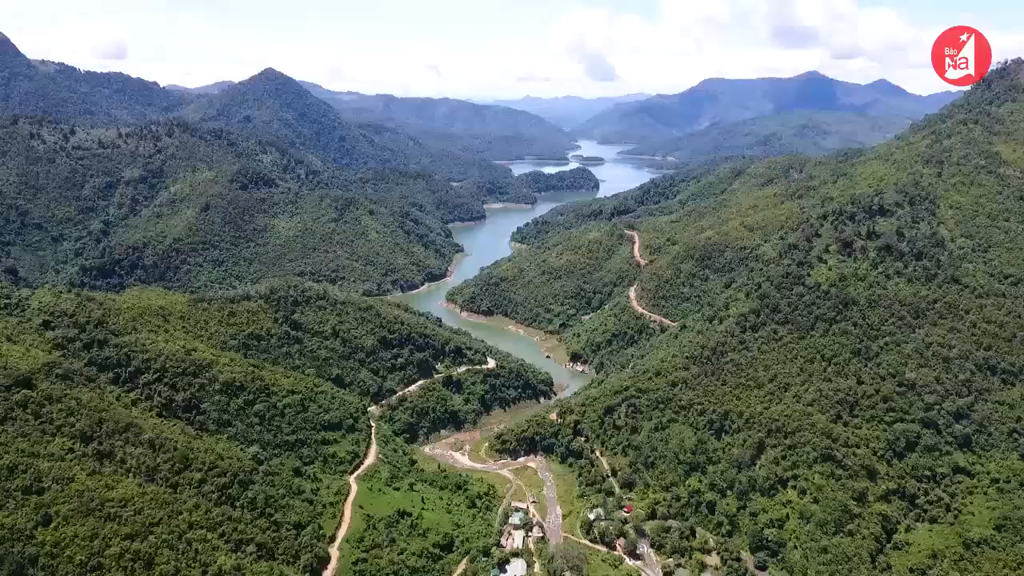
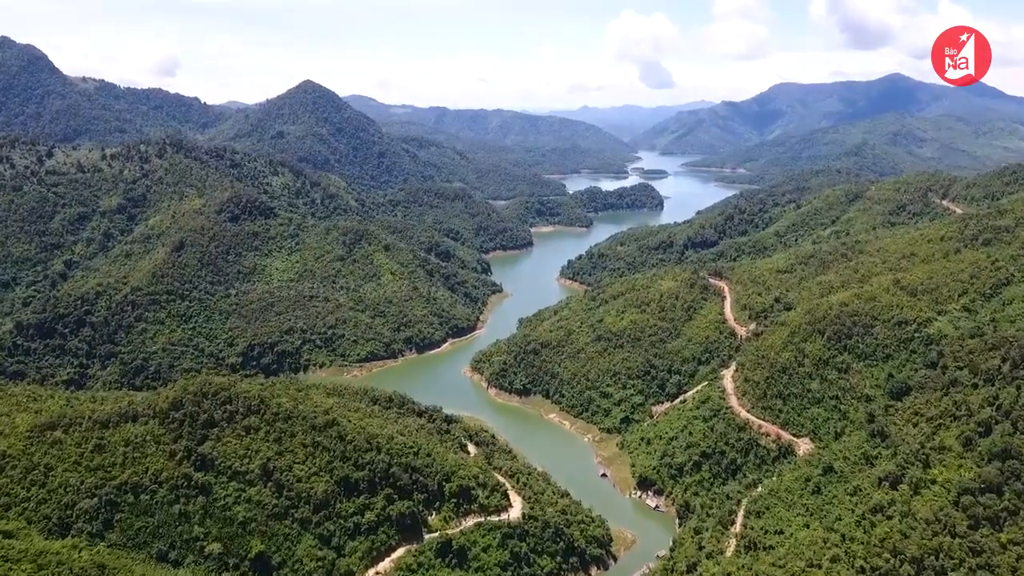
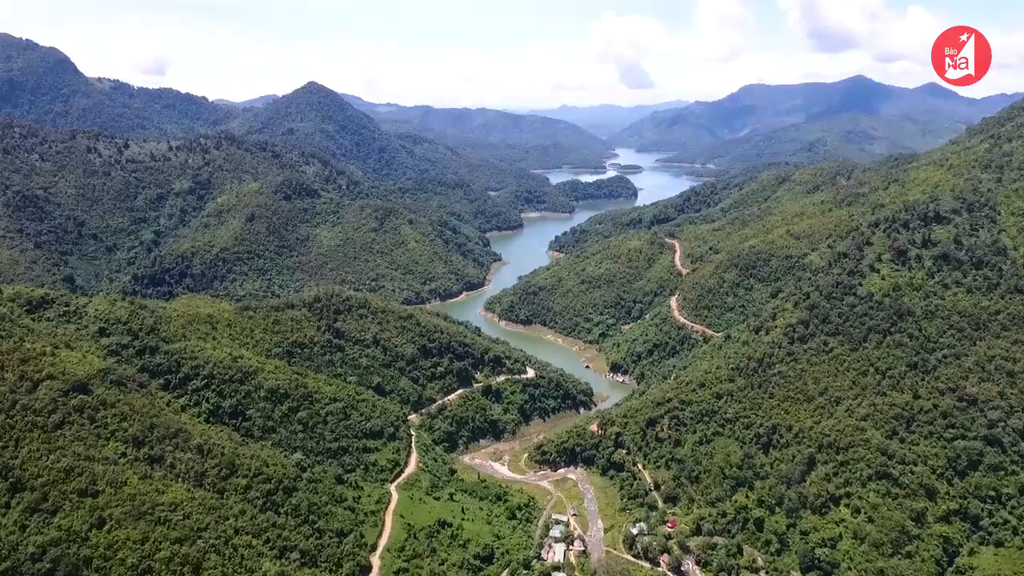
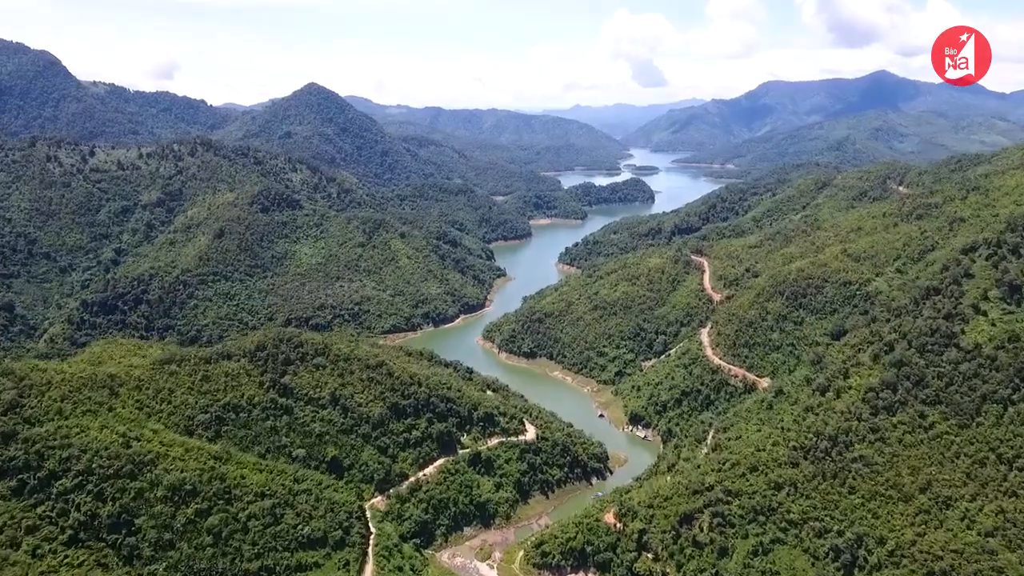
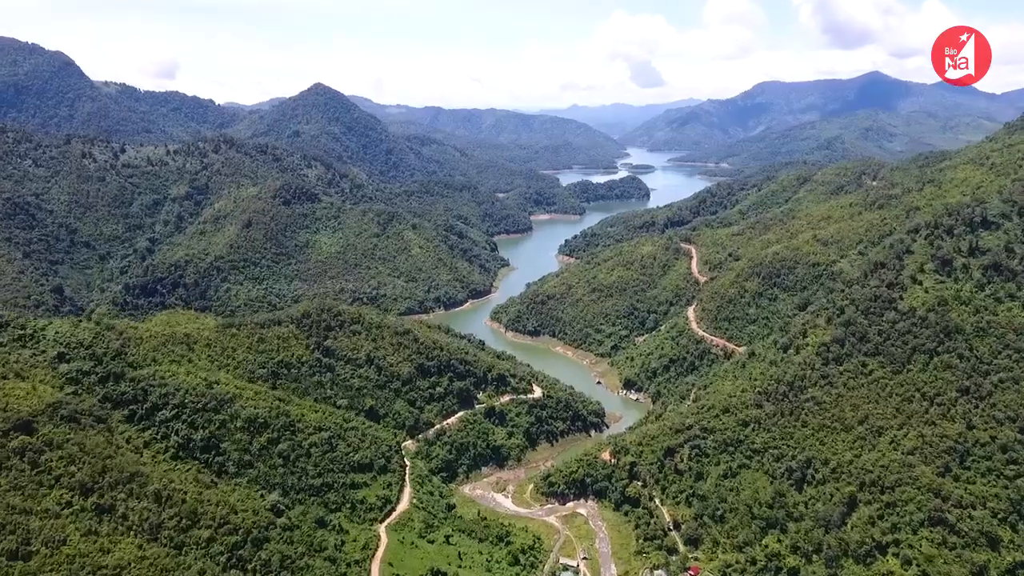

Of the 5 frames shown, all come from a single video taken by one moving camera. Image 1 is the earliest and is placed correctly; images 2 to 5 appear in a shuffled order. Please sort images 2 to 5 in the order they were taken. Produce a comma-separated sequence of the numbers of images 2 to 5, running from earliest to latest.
3, 5, 4, 2
